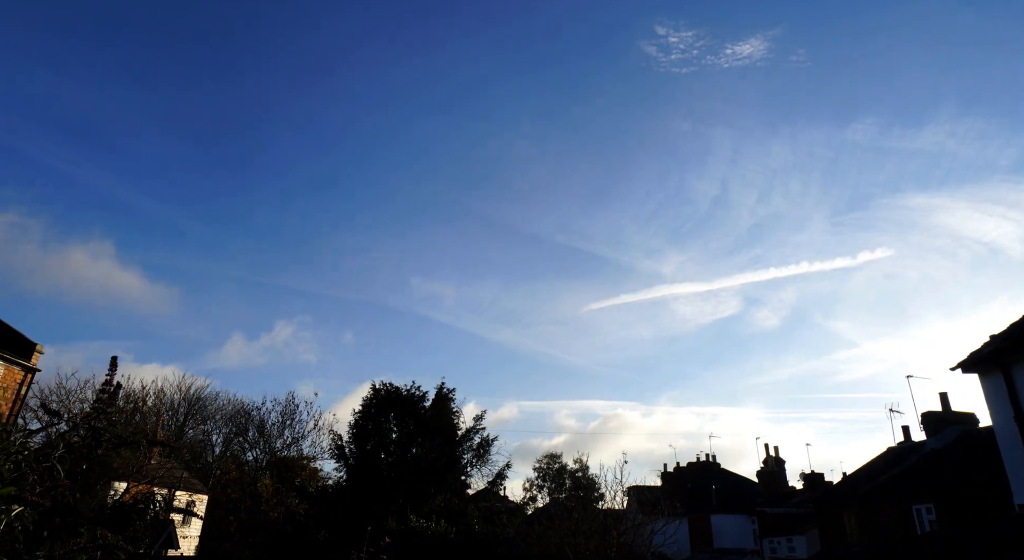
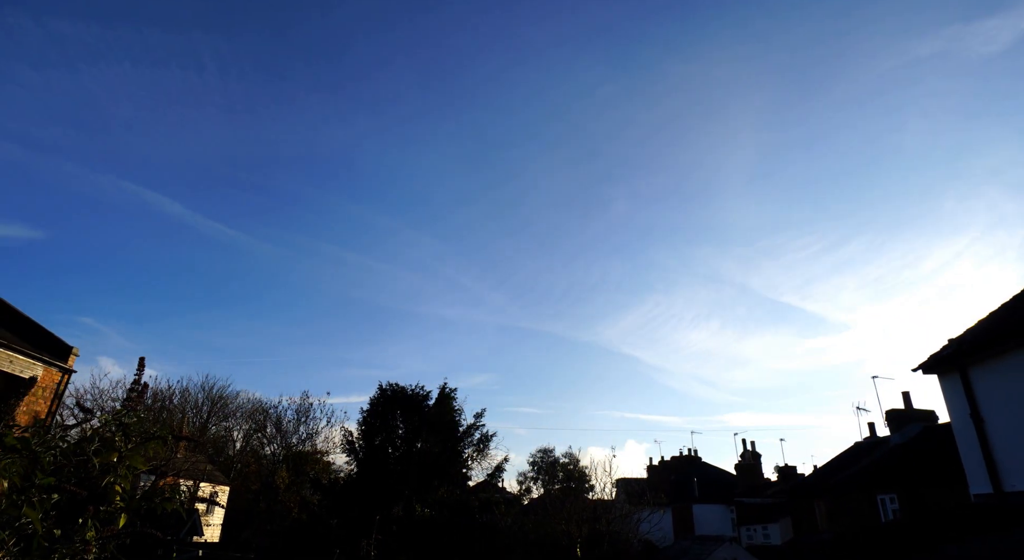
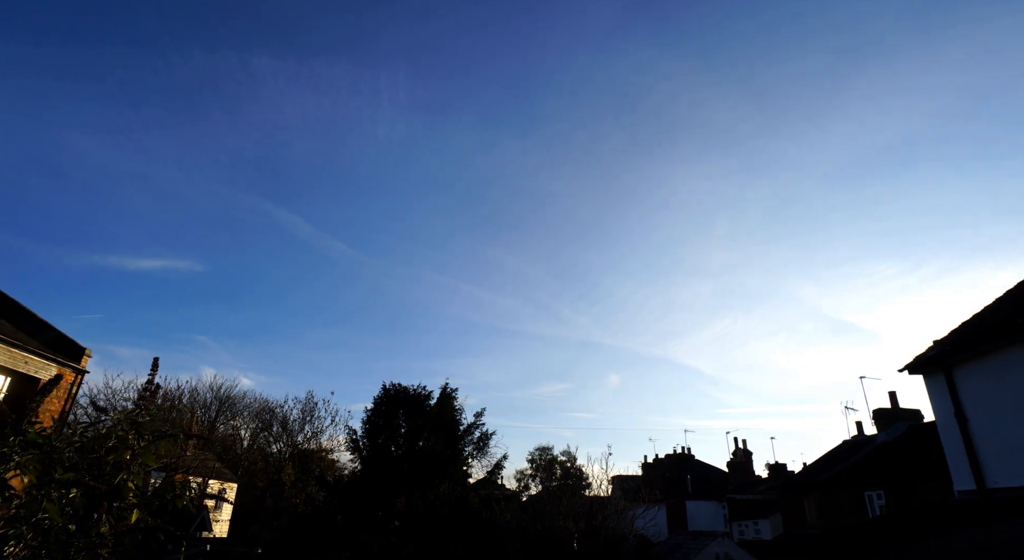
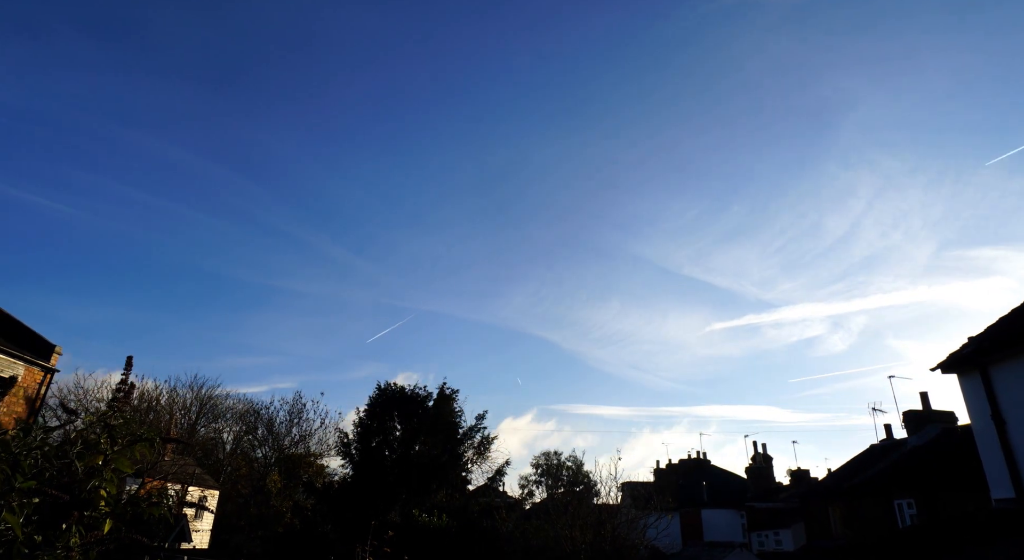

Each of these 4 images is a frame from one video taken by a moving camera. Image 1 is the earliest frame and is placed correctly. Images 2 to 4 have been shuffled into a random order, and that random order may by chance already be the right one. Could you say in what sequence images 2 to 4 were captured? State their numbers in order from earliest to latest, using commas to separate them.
4, 2, 3
